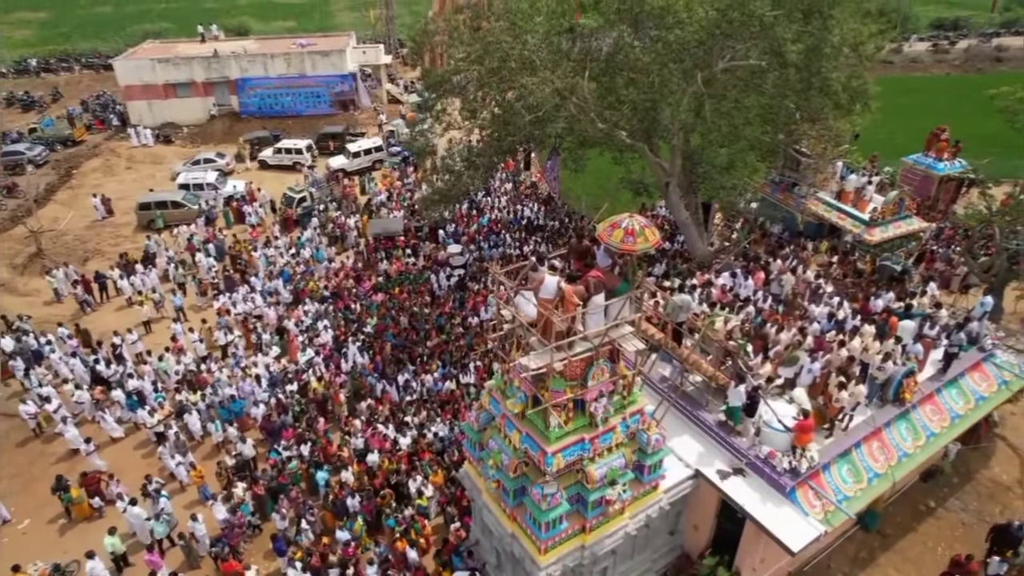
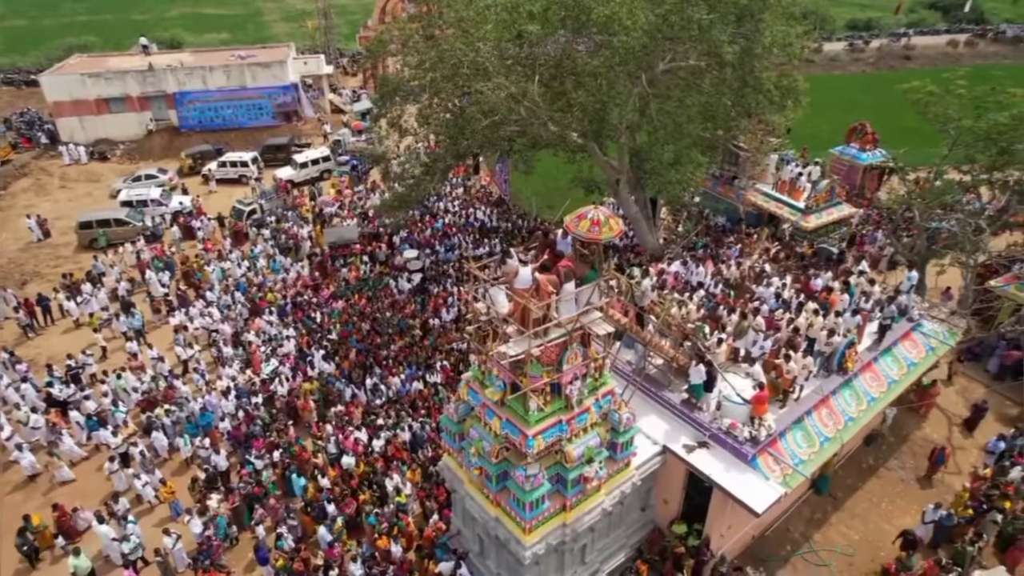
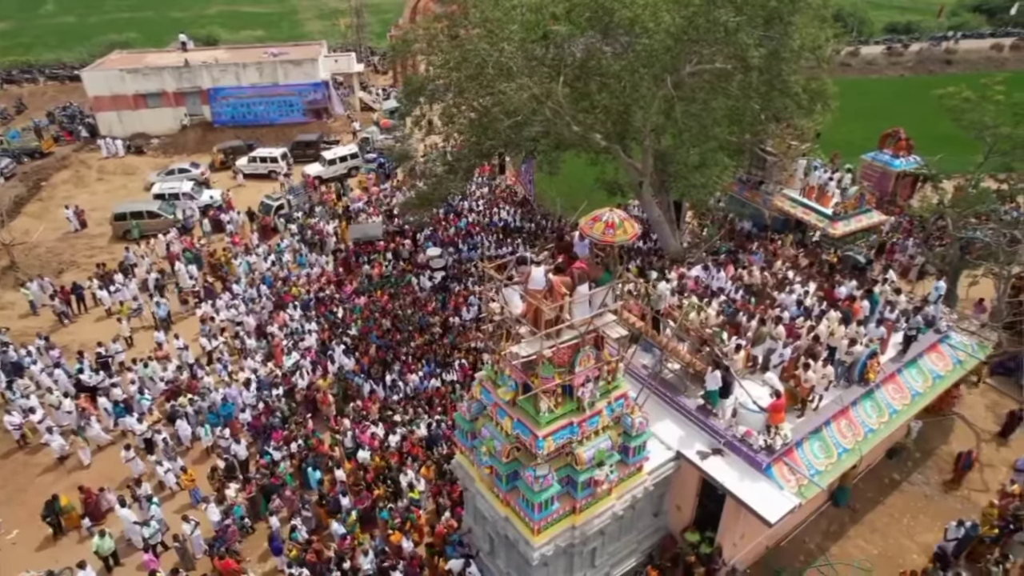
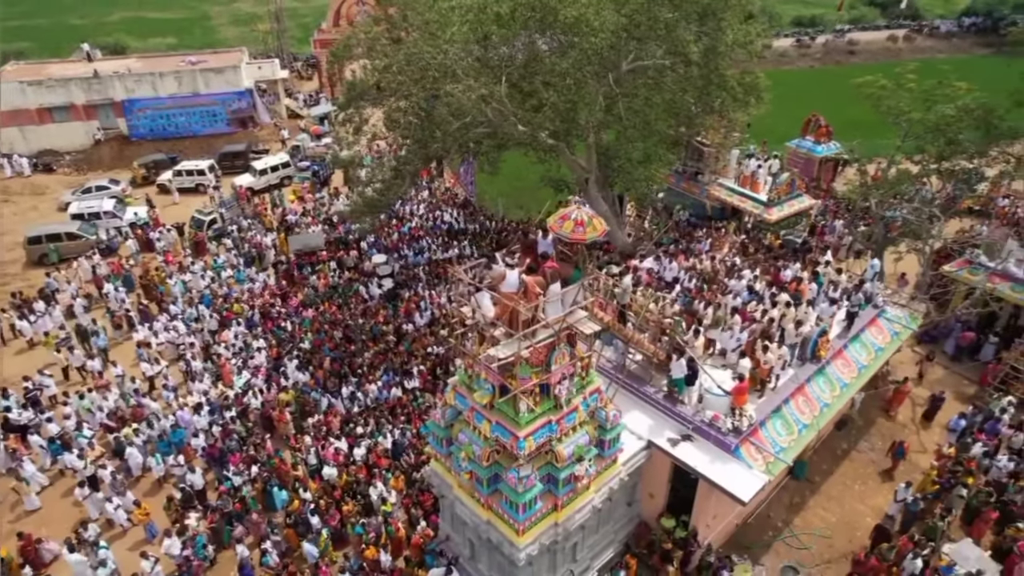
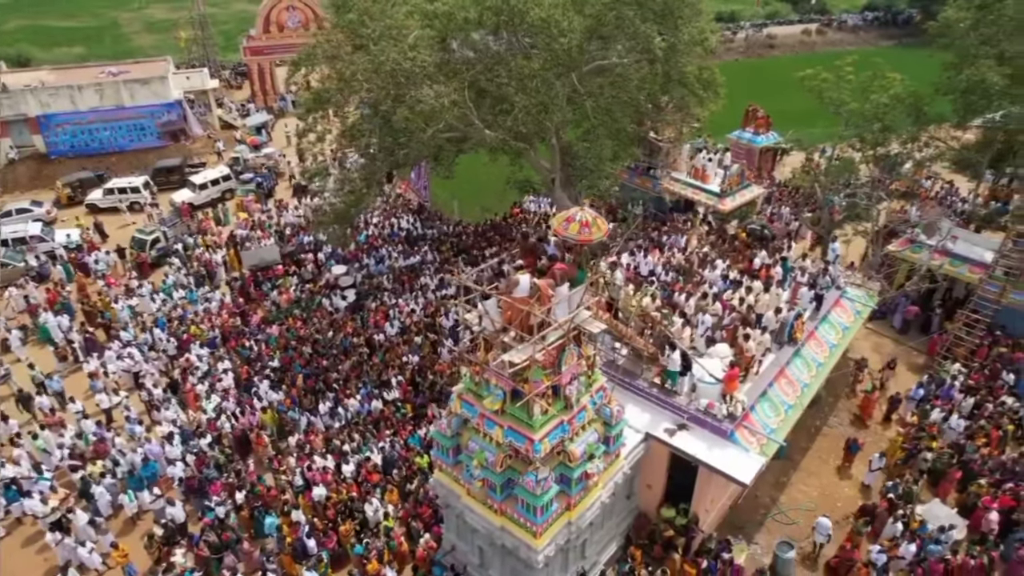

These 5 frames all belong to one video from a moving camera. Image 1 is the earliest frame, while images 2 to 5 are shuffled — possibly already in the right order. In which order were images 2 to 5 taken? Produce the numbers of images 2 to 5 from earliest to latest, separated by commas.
3, 2, 4, 5
